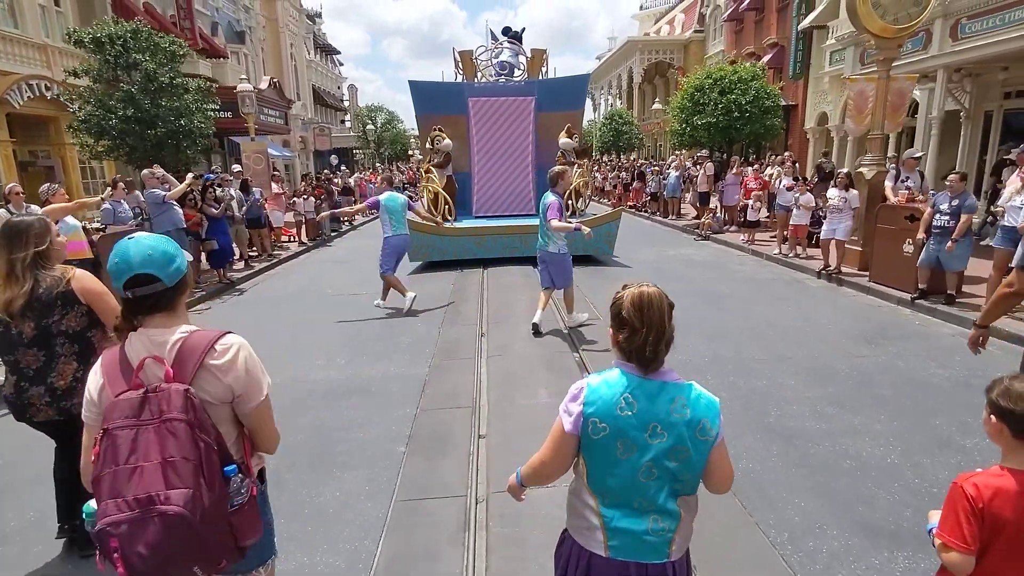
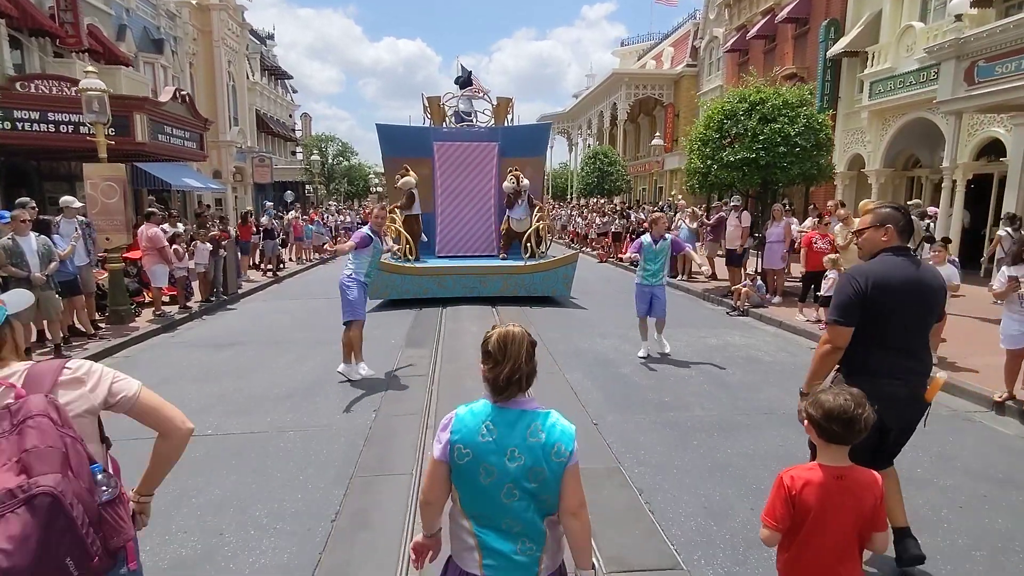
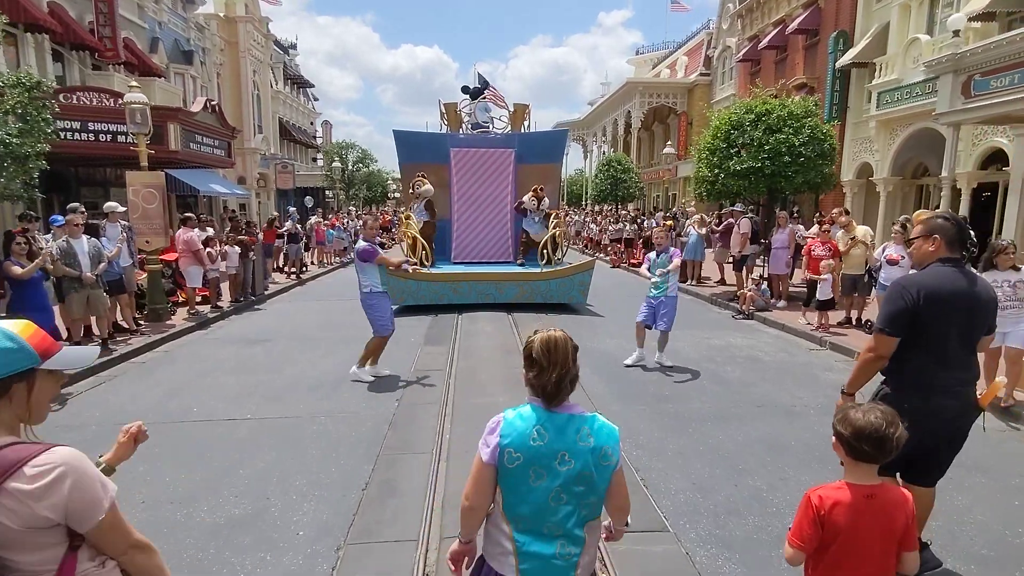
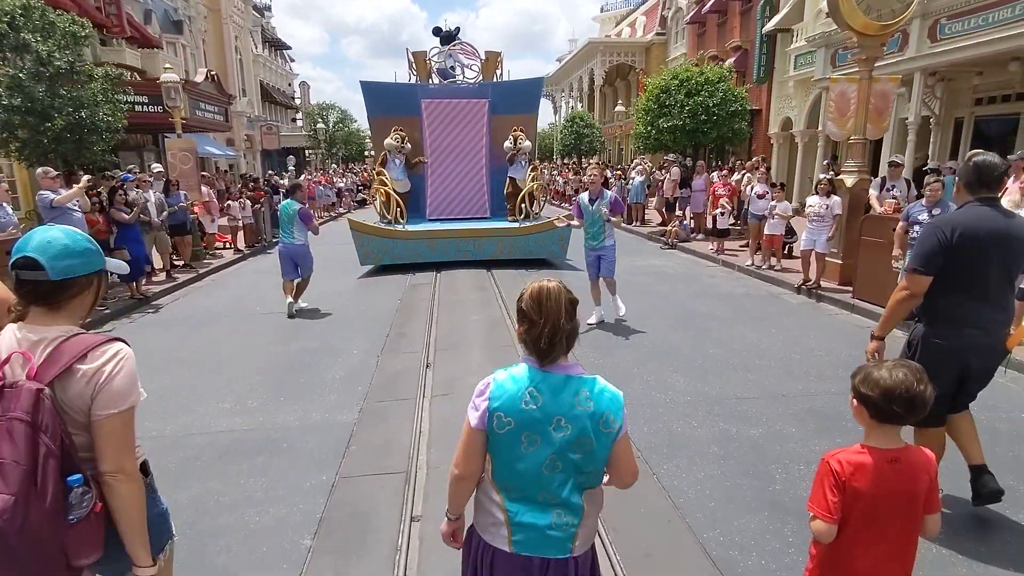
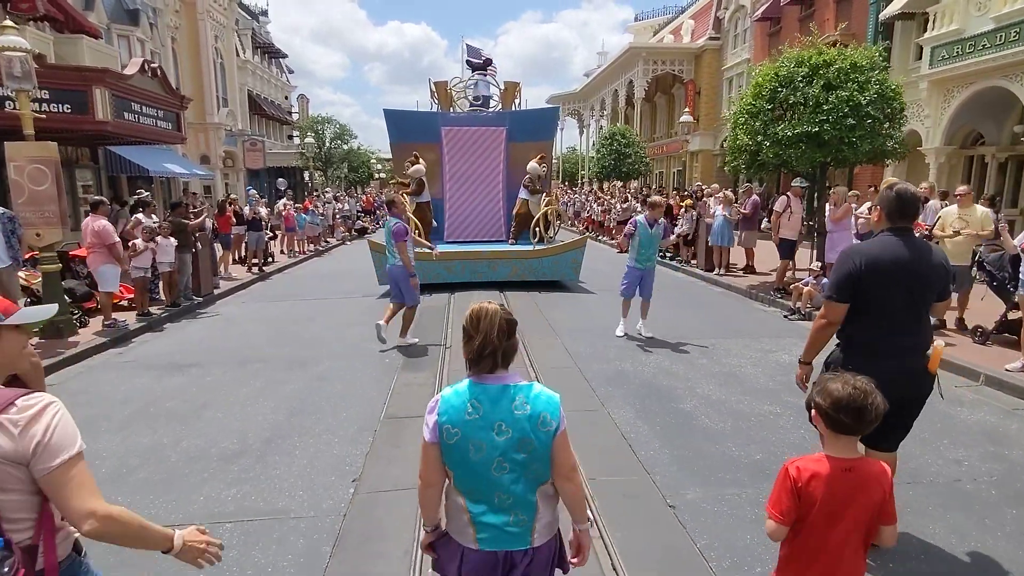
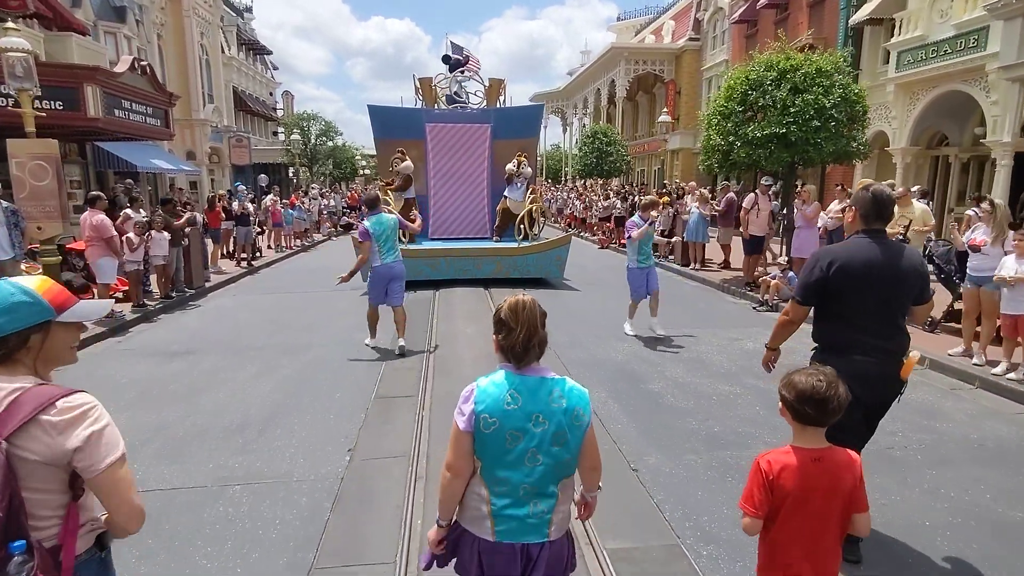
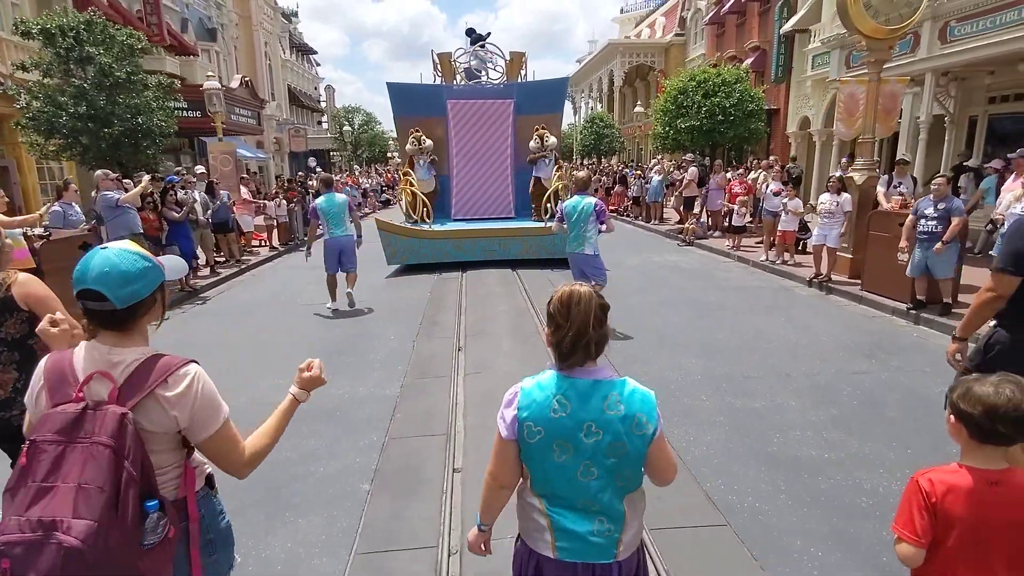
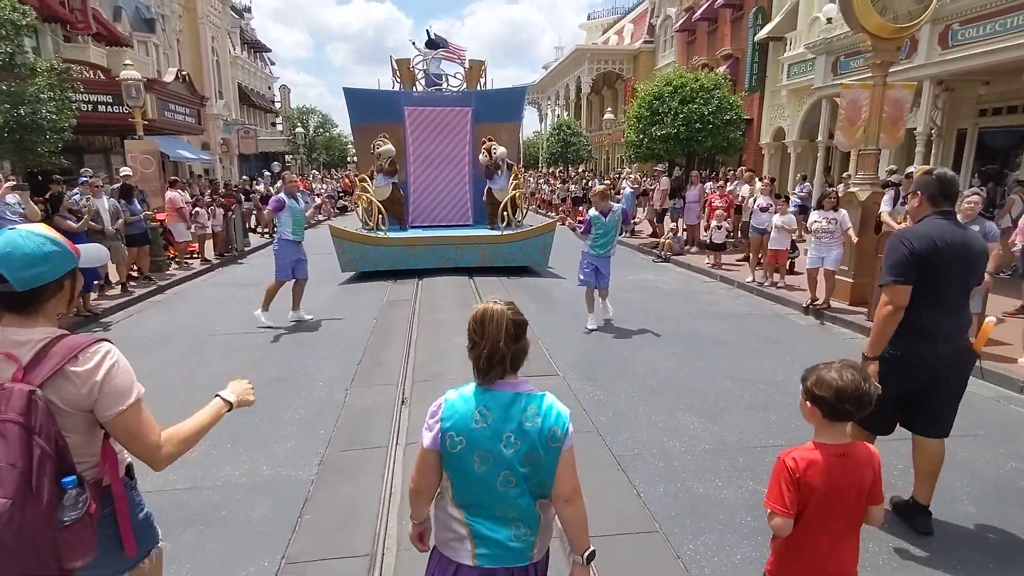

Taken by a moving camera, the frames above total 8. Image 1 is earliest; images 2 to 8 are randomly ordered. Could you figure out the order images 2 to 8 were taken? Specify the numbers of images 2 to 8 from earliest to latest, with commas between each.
7, 4, 8, 3, 2, 6, 5
